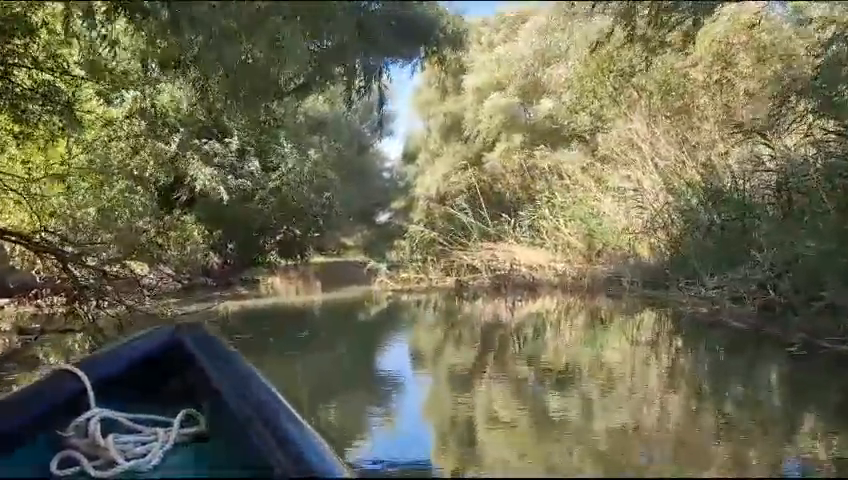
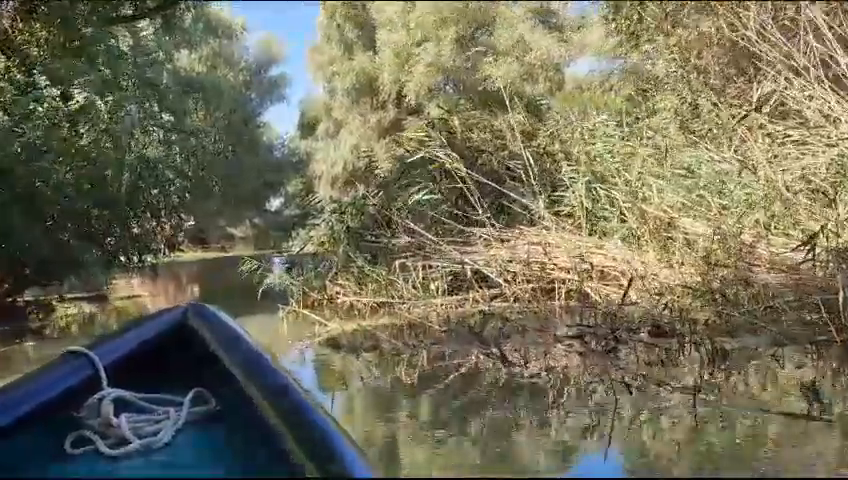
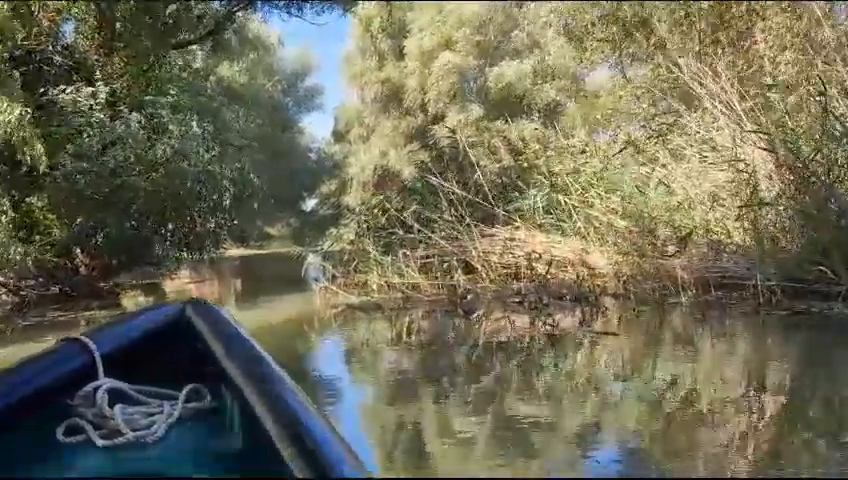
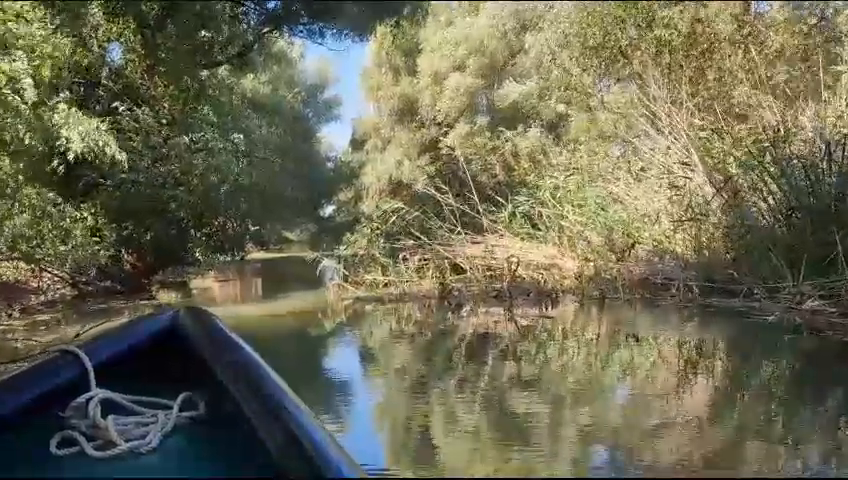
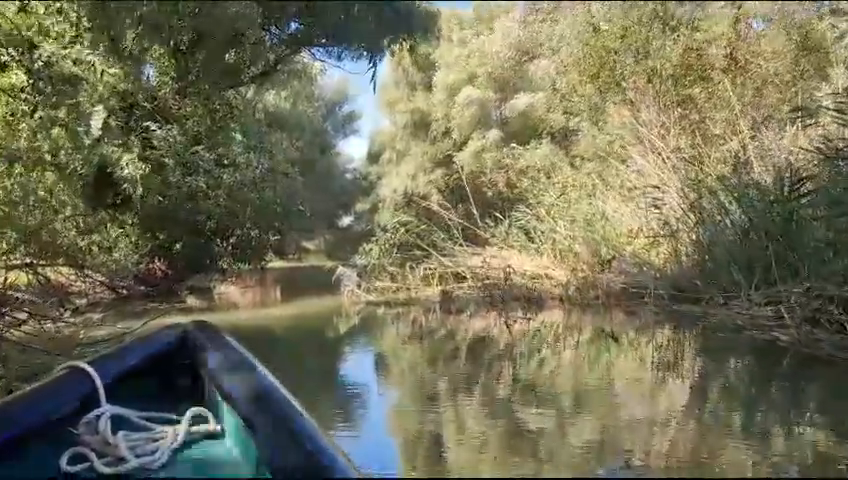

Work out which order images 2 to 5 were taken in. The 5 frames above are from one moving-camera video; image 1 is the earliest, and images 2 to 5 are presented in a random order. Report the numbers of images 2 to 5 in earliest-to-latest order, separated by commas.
5, 4, 3, 2
